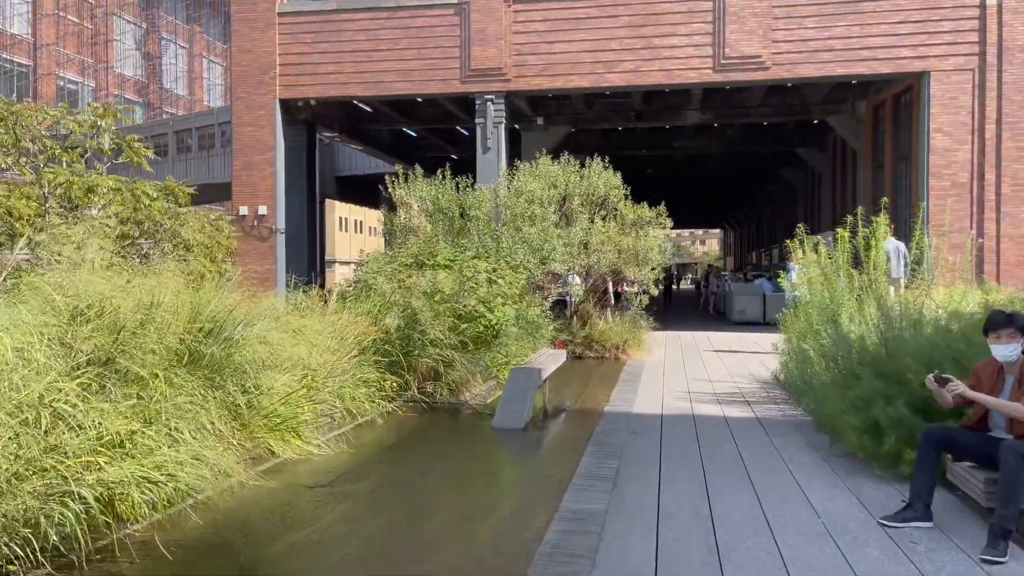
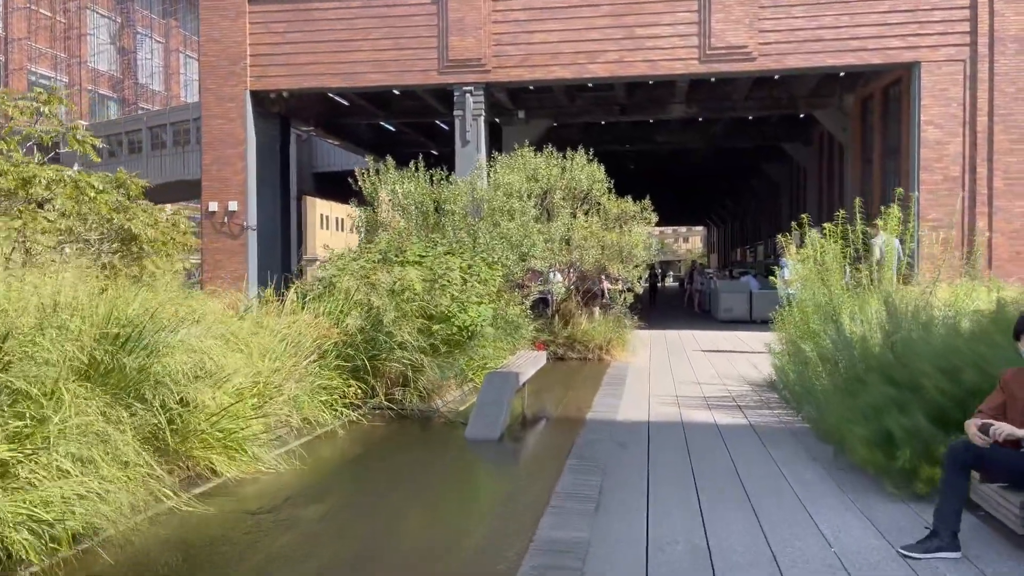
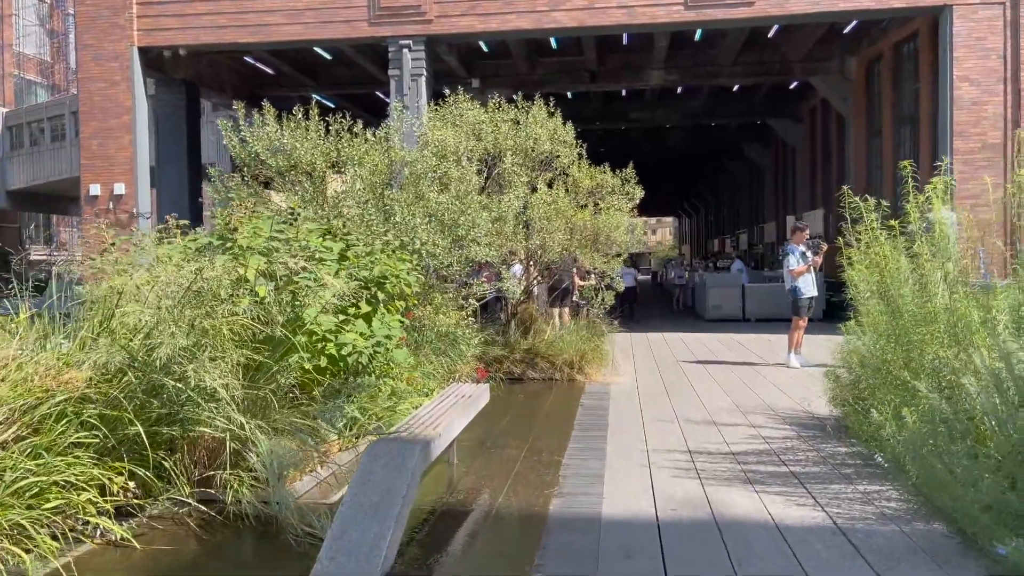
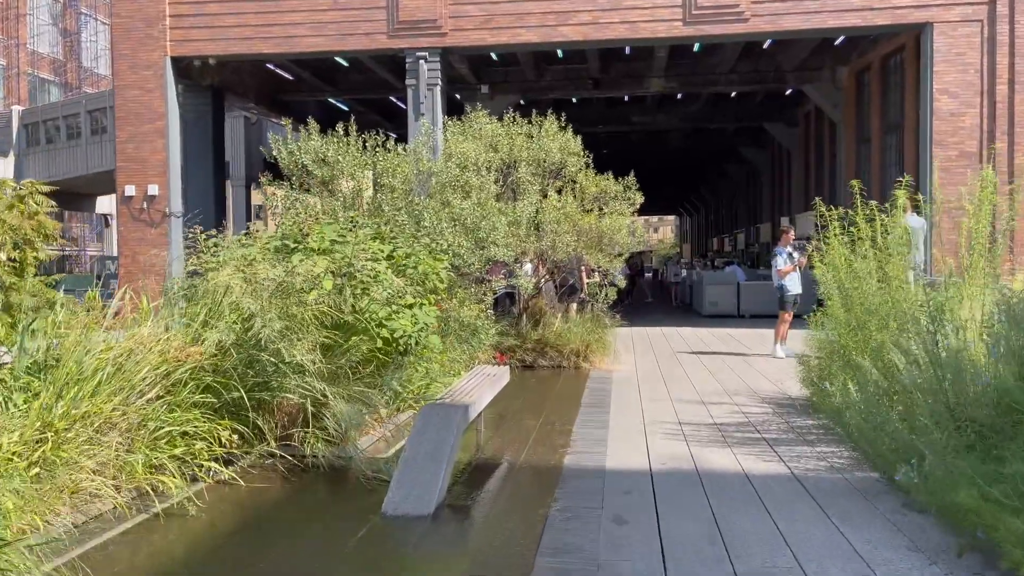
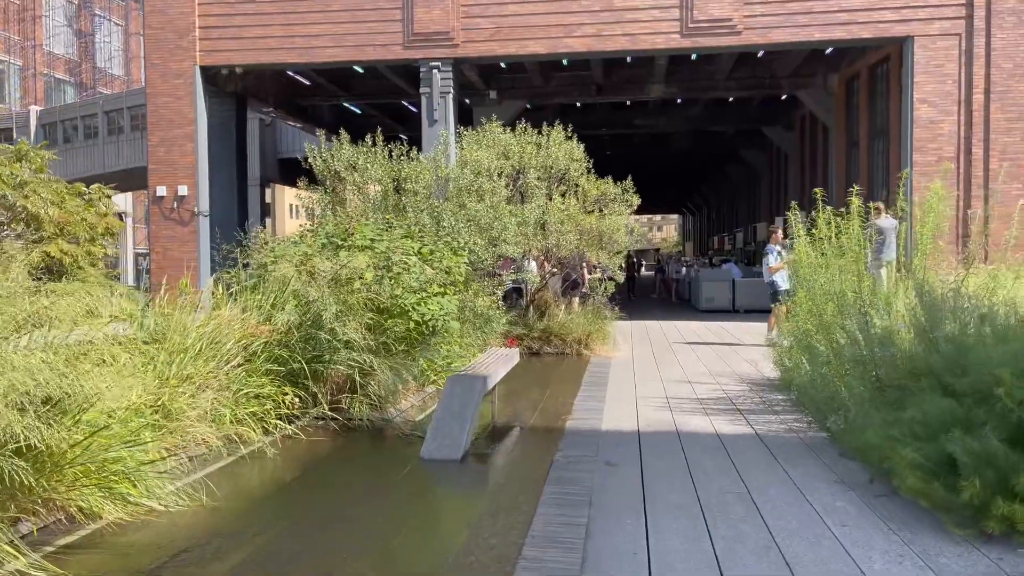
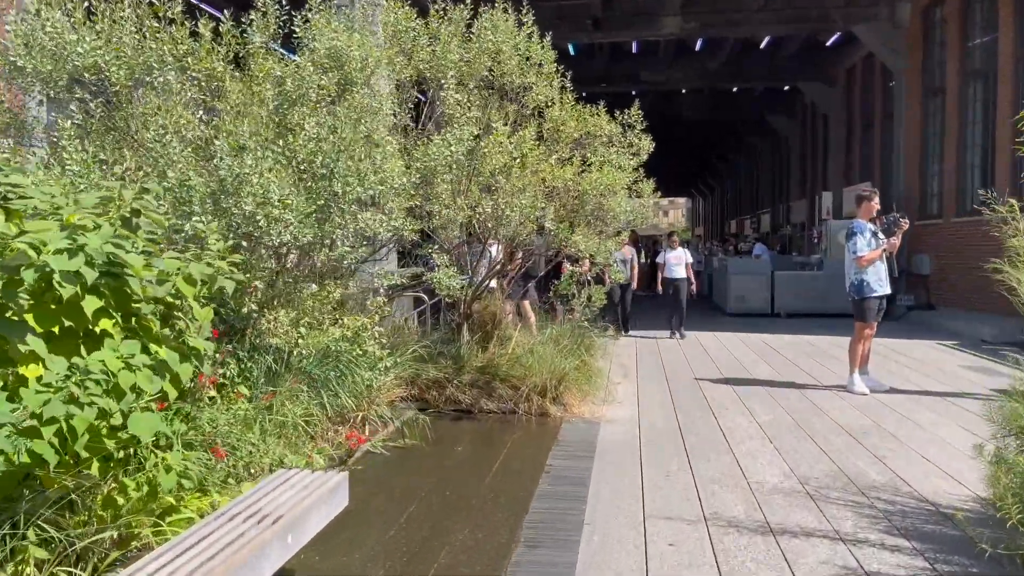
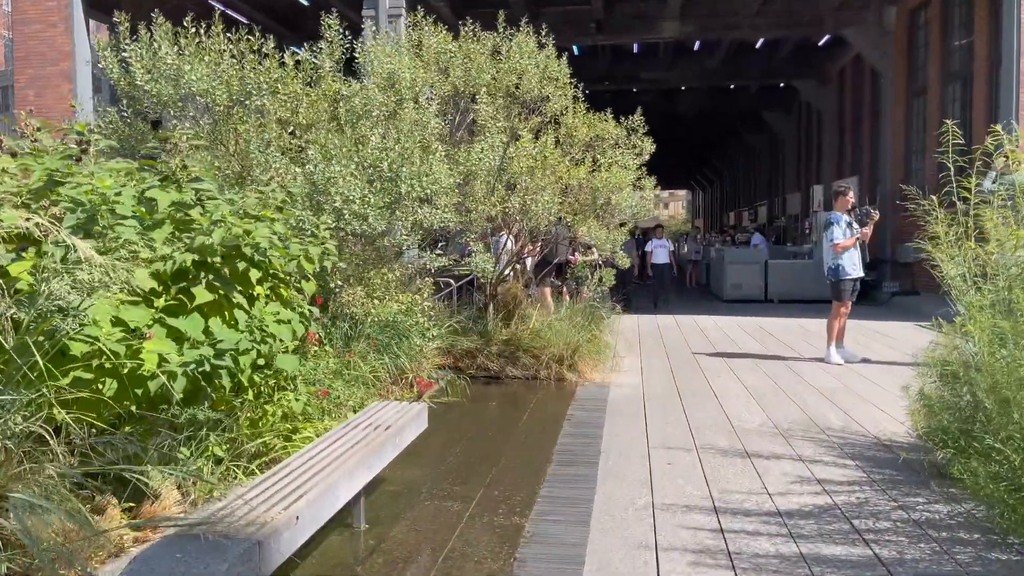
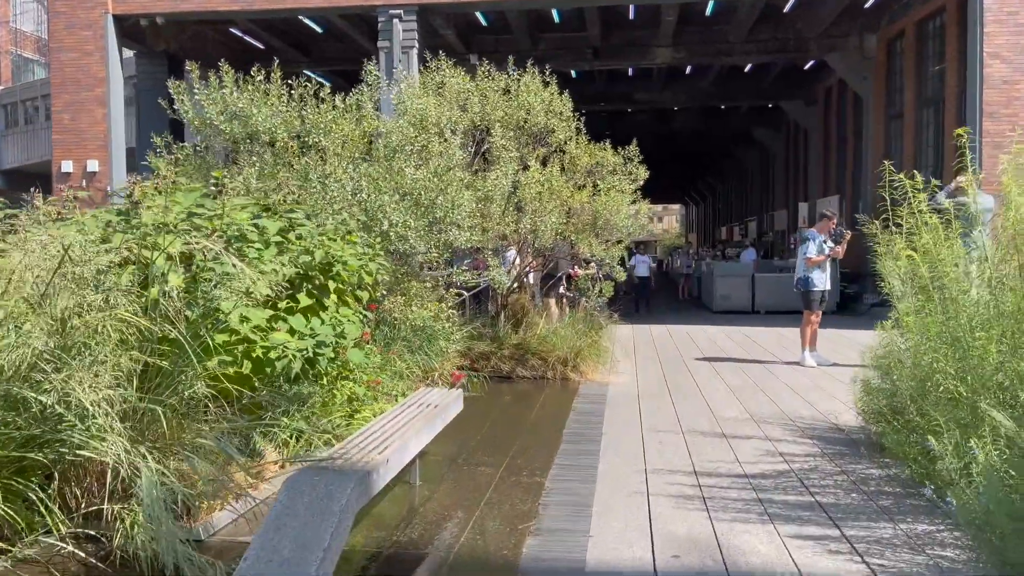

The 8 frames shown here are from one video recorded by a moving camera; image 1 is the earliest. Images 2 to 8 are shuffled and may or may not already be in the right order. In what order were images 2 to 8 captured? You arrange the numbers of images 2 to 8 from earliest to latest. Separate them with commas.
2, 5, 4, 3, 8, 7, 6
